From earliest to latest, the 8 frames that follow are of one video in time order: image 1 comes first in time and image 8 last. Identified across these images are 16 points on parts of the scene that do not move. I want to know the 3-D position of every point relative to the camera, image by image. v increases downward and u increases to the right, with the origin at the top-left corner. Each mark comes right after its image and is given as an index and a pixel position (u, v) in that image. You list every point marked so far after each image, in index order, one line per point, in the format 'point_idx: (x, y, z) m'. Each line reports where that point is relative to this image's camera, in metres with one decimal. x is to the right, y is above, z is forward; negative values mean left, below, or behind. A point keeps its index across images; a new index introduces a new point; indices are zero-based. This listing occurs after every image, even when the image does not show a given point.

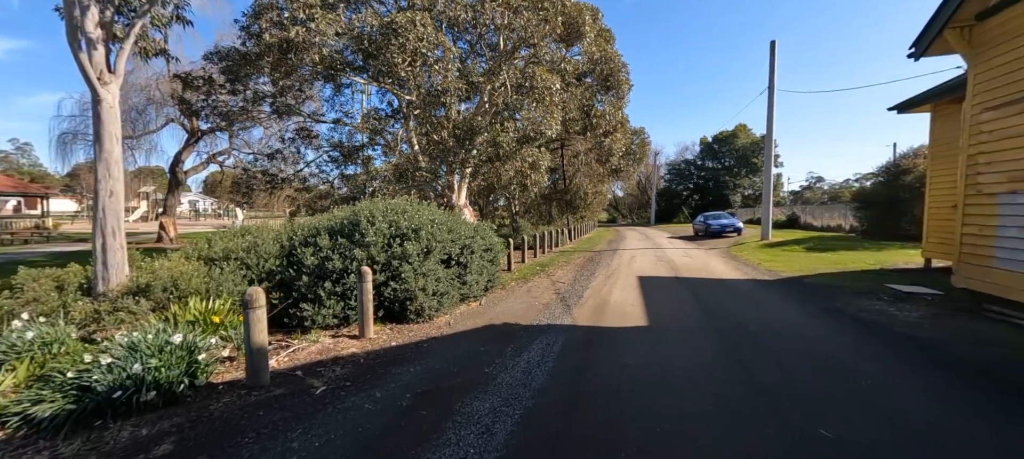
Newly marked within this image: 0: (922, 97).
0: (+8.1, +2.6, +7.6) m
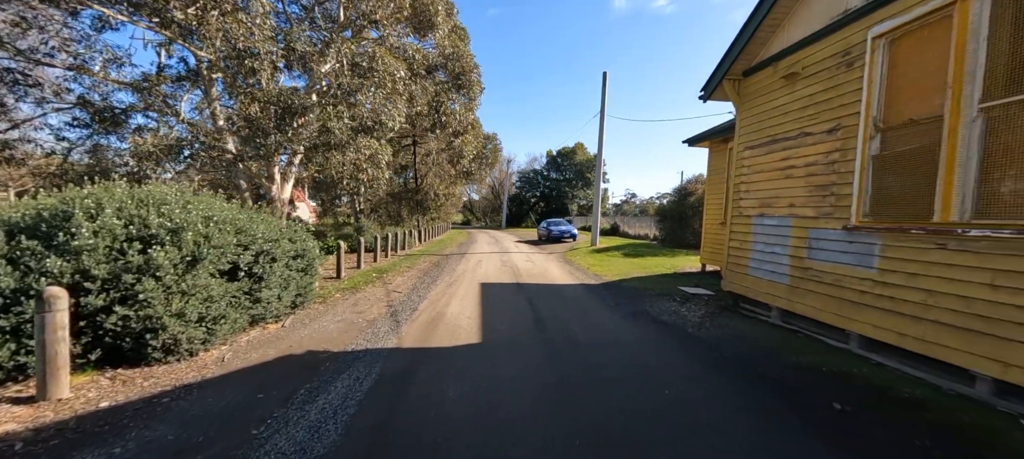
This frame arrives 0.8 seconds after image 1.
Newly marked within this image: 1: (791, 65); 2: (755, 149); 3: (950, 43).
0: (+4.8, +2.4, +9.5) m
1: (+3.8, +2.2, +5.2) m
2: (+3.7, +1.2, +5.8) m
3: (+3.9, +1.7, +3.5) m
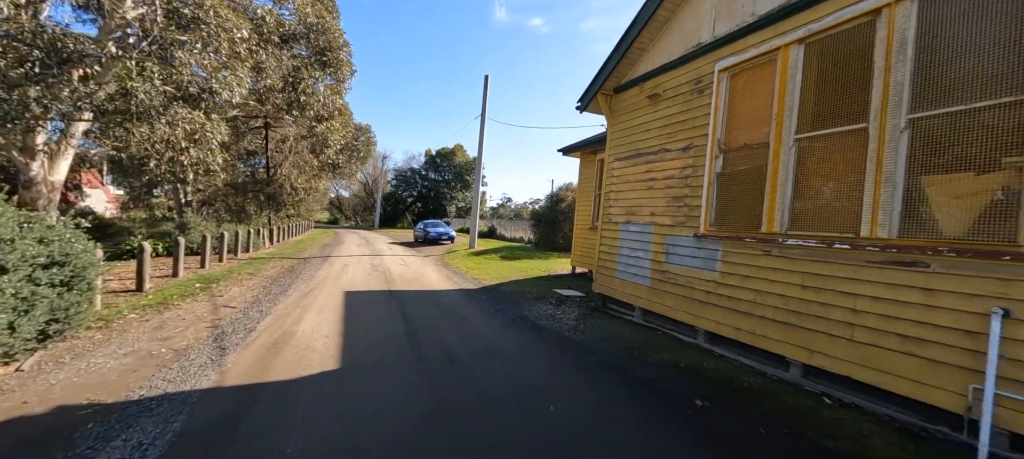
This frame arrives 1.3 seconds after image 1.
0: (+1.8, +2.2, +10.1) m
1: (+2.1, +2.1, +5.8) m
2: (+1.8, +1.1, +6.3) m
3: (+2.8, +1.6, +4.1) m
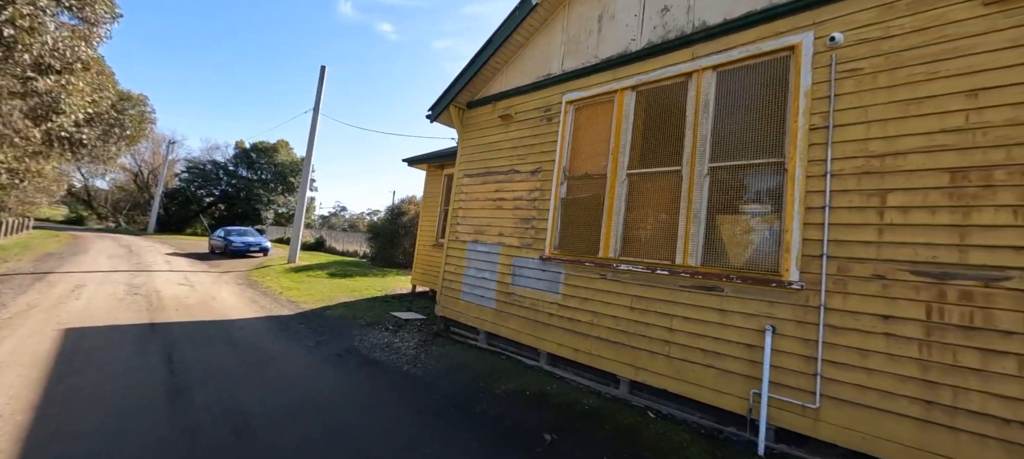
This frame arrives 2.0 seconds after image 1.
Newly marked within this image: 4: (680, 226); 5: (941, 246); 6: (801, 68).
0: (-2.1, +1.8, +9.7) m
1: (-0.1, +1.8, +5.8) m
2: (-0.6, +0.8, +6.1) m
3: (+1.2, +1.3, +4.5) m
4: (+1.7, 0.0, +3.8) m
5: (+2.9, -0.1, +2.6) m
6: (+2.4, +1.4, +3.3) m
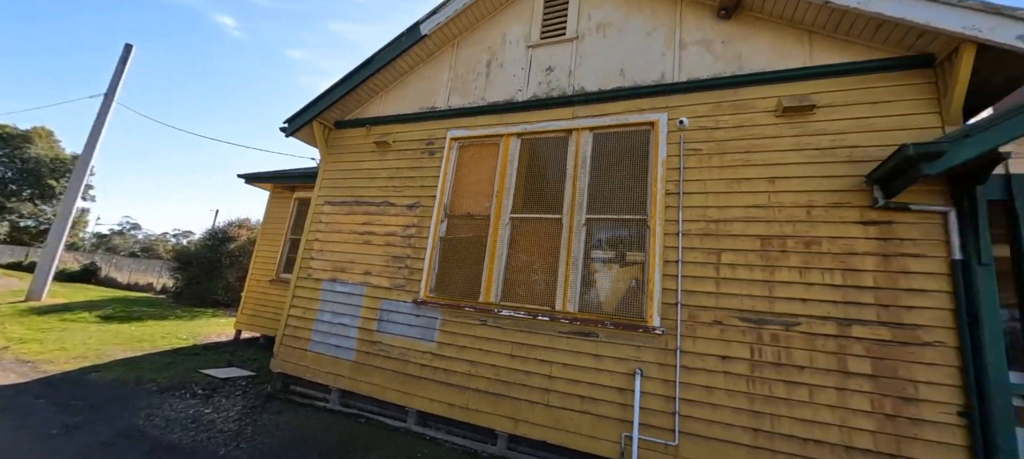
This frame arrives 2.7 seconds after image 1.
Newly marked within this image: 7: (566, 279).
0: (-5.0, +1.1, +8.3) m
1: (-1.8, +1.3, +5.3) m
2: (-2.4, +0.3, +5.4) m
3: (-0.2, +0.8, +4.6) m
4: (+0.5, -0.4, +3.9) m
5: (+2.1, -0.6, +3.3) m
6: (+1.5, +0.9, +3.9) m
7: (+0.5, -0.5, +3.9) m
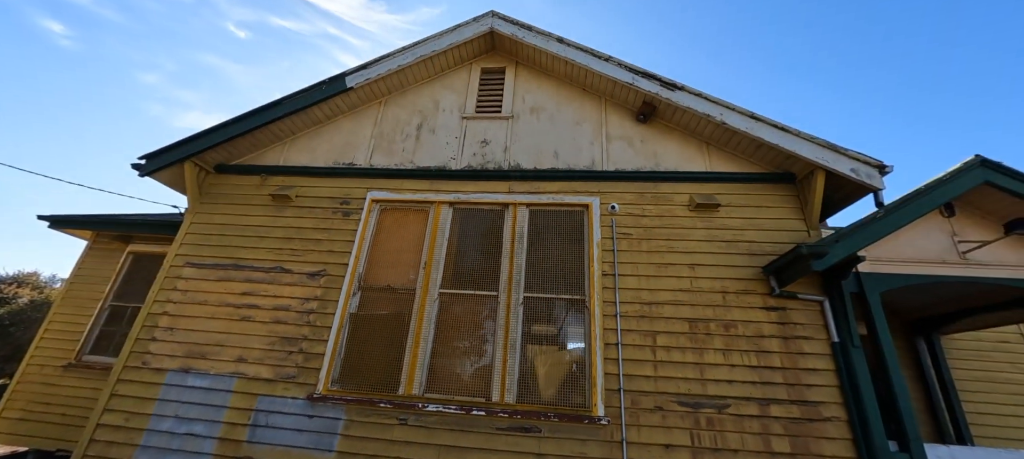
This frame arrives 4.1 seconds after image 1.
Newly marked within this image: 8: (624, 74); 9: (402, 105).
0: (-6.7, +0.1, +6.3) m
1: (-2.7, +0.5, +4.5) m
2: (-3.3, -0.4, +4.2) m
3: (-0.9, 0.0, +4.2) m
4: (-0.1, -1.2, +3.6) m
5: (+1.6, -1.3, +3.4) m
6: (+0.8, +0.1, +4.0) m
7: (-0.1, -1.2, +3.5) m
8: (+1.2, +1.7, +4.3) m
9: (-1.4, +1.6, +4.9) m
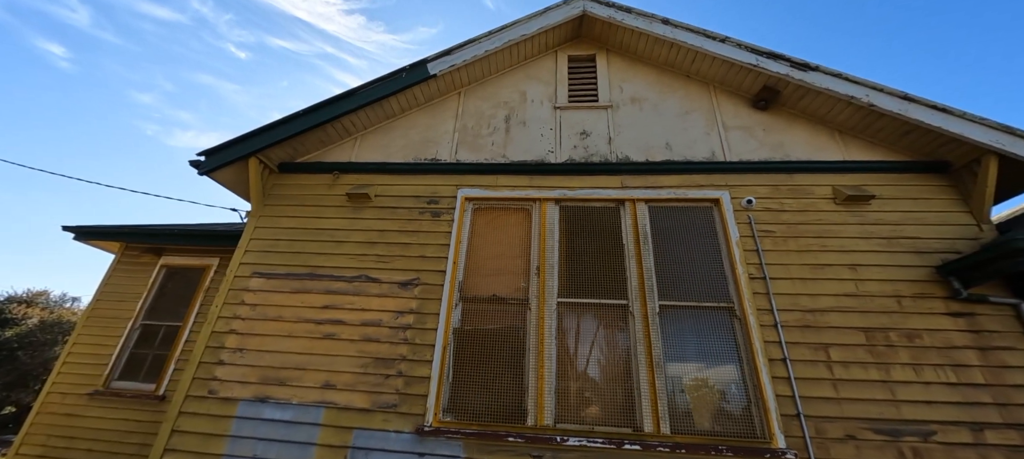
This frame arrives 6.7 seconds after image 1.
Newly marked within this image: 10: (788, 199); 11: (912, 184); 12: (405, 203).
0: (-5.6, -0.1, +5.7) m
1: (-1.6, +0.5, +4.0) m
2: (-2.2, -0.5, +3.6) m
3: (+0.2, 0.0, +3.6) m
4: (+1.0, -1.1, +3.0) m
5: (+2.7, -1.3, +2.8) m
6: (+1.9, +0.1, +3.5) m
7: (+1.0, -1.2, +3.0) m
8: (+2.3, +1.7, +3.8) m
9: (-0.3, +1.5, +4.5) m
10: (+2.6, +0.3, +3.6) m
11: (+3.7, +0.4, +3.6) m
12: (-1.1, +0.3, +3.9) m
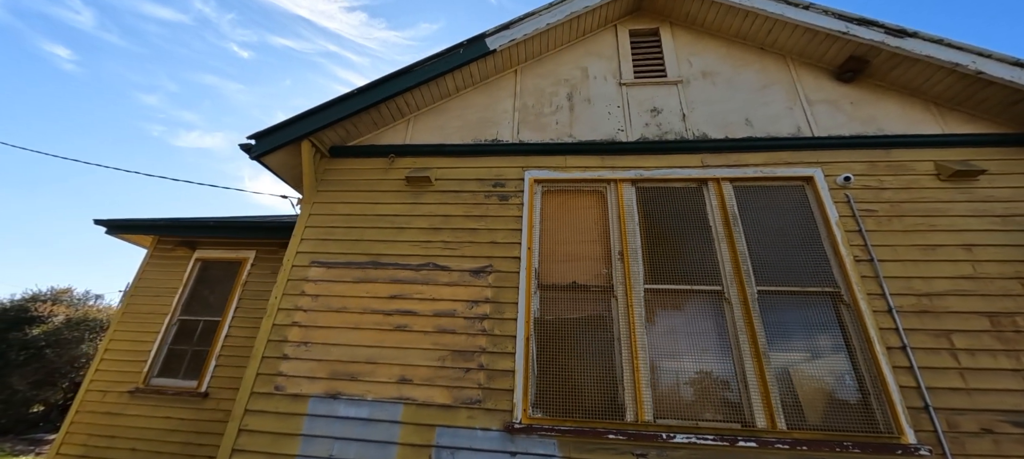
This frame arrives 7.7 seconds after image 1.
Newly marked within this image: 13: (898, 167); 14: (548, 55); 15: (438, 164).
0: (-4.9, +0.1, +5.5) m
1: (-0.9, +0.6, +3.8) m
2: (-1.6, -0.3, +3.4) m
3: (+0.8, +0.1, +3.4) m
4: (+1.6, -1.0, +2.8) m
5: (+3.4, -1.1, +2.6) m
6: (+2.6, +0.3, +3.2) m
7: (+1.7, -1.0, +2.7) m
8: (+3.0, +1.9, +3.6) m
9: (+0.3, +1.7, +4.2) m
10: (+3.2, +0.5, +3.4) m
11: (+4.3, +0.6, +3.3) m
12: (-0.4, +0.4, +3.6) m
13: (+3.3, +0.5, +3.4) m
14: (+0.4, +1.9, +4.3) m
15: (-0.7, +0.6, +3.8) m
